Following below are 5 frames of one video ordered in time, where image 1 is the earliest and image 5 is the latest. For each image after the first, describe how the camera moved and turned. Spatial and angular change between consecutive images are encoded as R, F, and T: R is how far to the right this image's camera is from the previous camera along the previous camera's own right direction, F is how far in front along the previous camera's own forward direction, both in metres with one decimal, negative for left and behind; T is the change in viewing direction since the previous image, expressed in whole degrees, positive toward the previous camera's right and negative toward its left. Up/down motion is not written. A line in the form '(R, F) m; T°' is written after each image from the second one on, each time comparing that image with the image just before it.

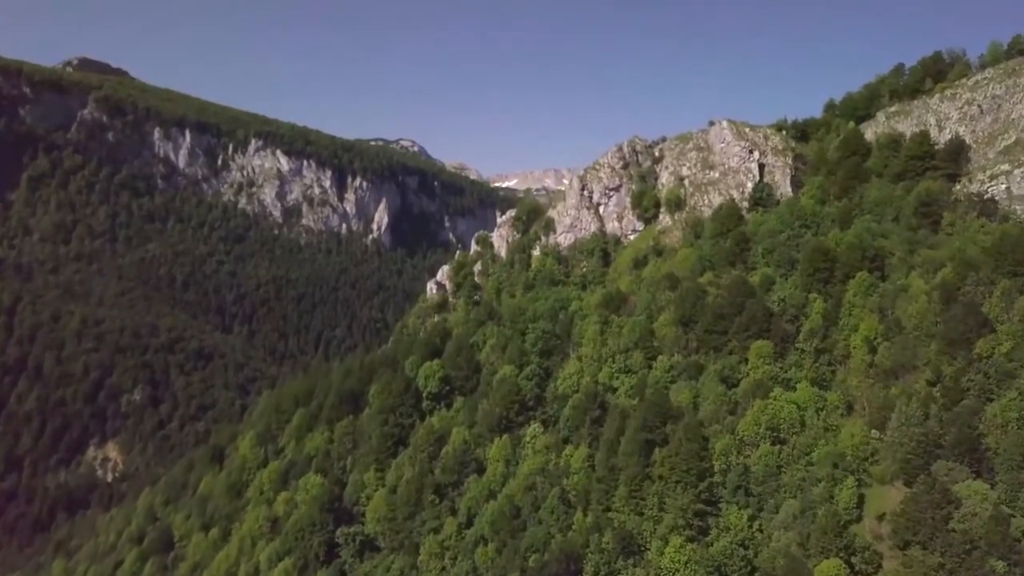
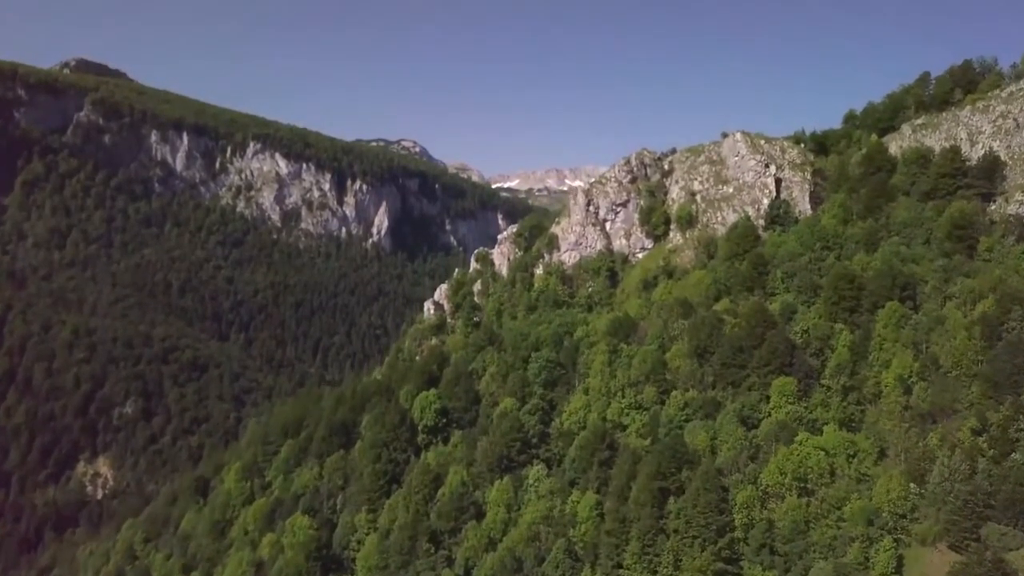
(0.0, +5.4) m; 0°
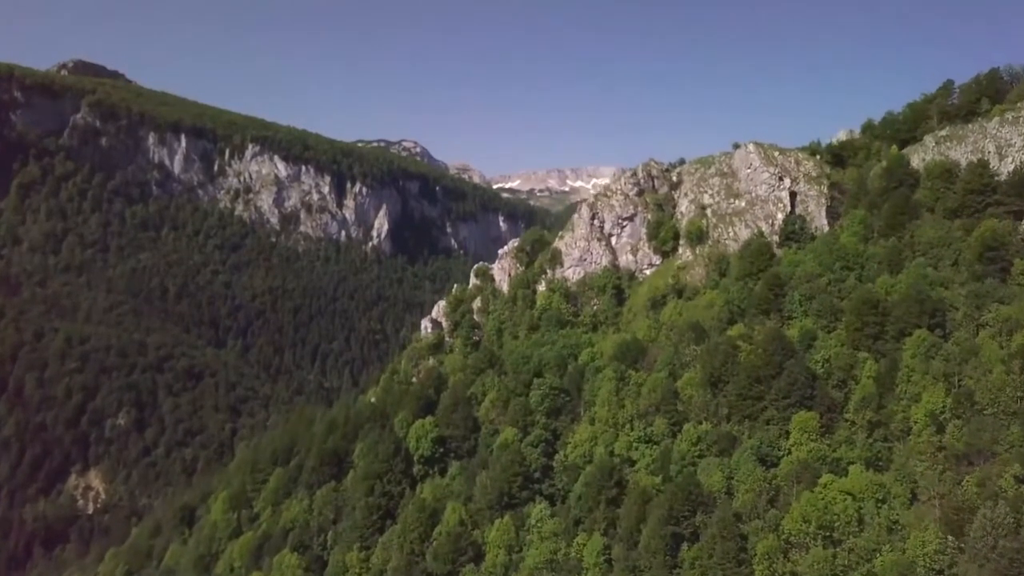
(0.0, +4.3) m; 0°
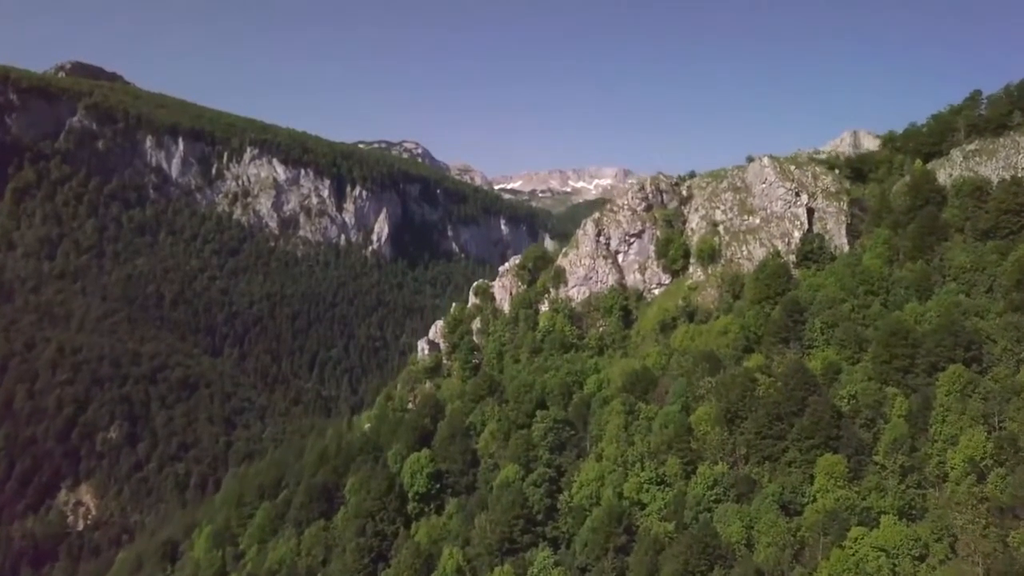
(0.0, +4.6) m; 0°
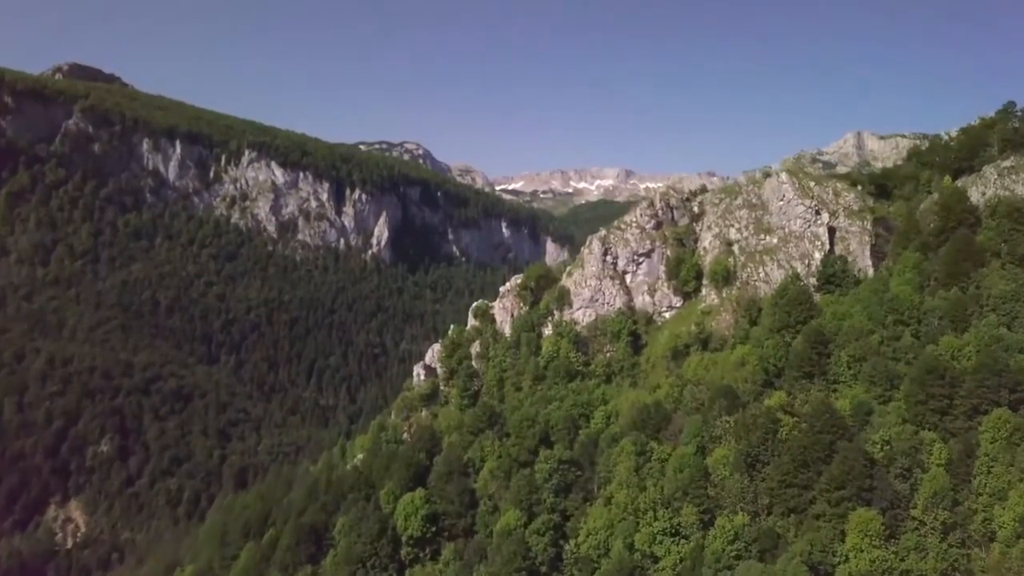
(0.0, +5.0) m; 0°
